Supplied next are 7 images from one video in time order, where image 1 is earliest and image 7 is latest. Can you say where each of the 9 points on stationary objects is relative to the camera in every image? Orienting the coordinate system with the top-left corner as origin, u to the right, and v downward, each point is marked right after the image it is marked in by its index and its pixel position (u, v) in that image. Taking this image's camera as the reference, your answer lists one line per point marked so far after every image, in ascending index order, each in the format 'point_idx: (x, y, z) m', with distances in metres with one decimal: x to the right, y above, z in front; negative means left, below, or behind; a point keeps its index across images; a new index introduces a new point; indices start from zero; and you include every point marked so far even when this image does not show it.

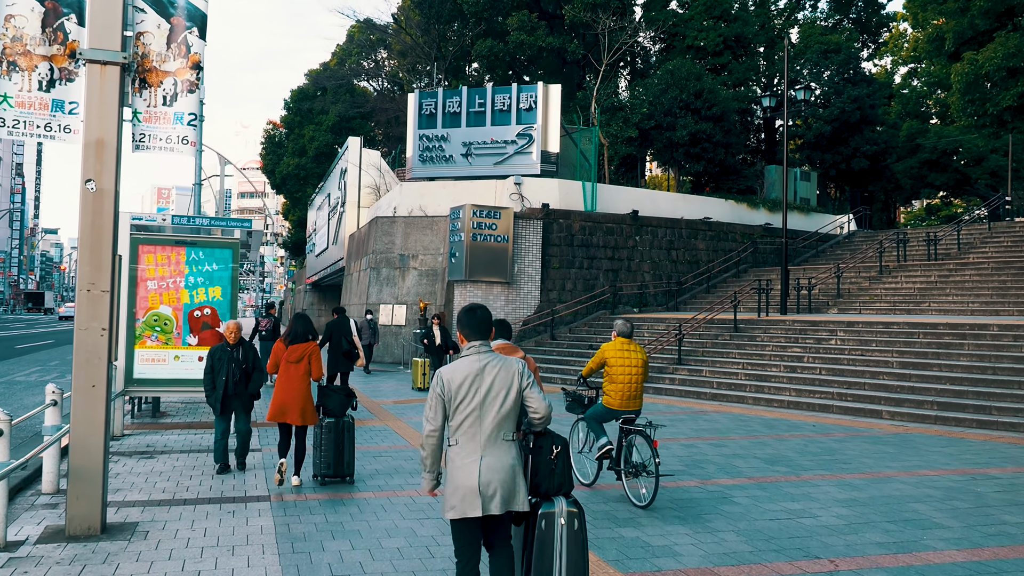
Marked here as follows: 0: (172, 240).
0: (-4.0, +0.6, +10.3) m
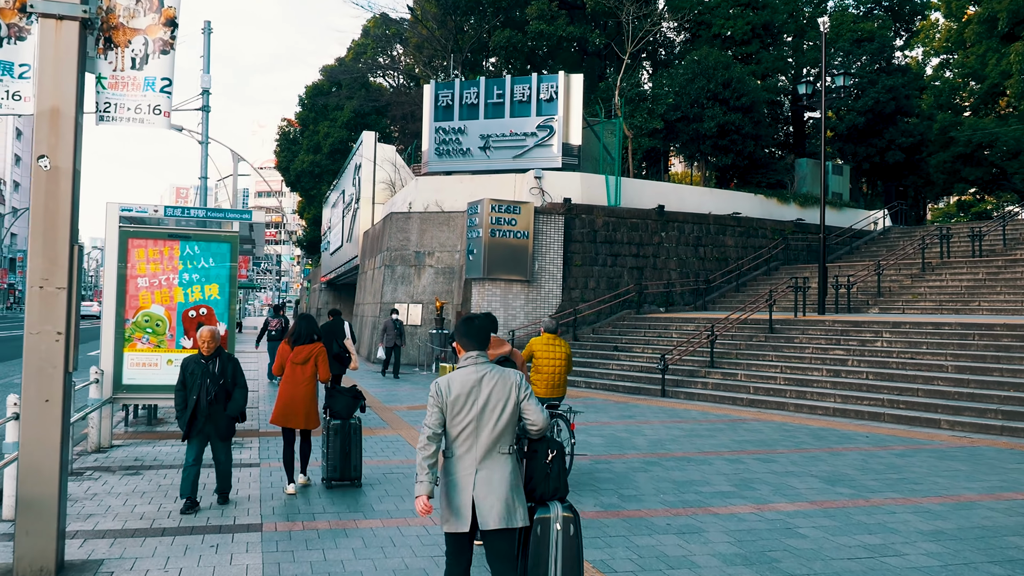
0: (-3.7, +0.6, +9.4) m
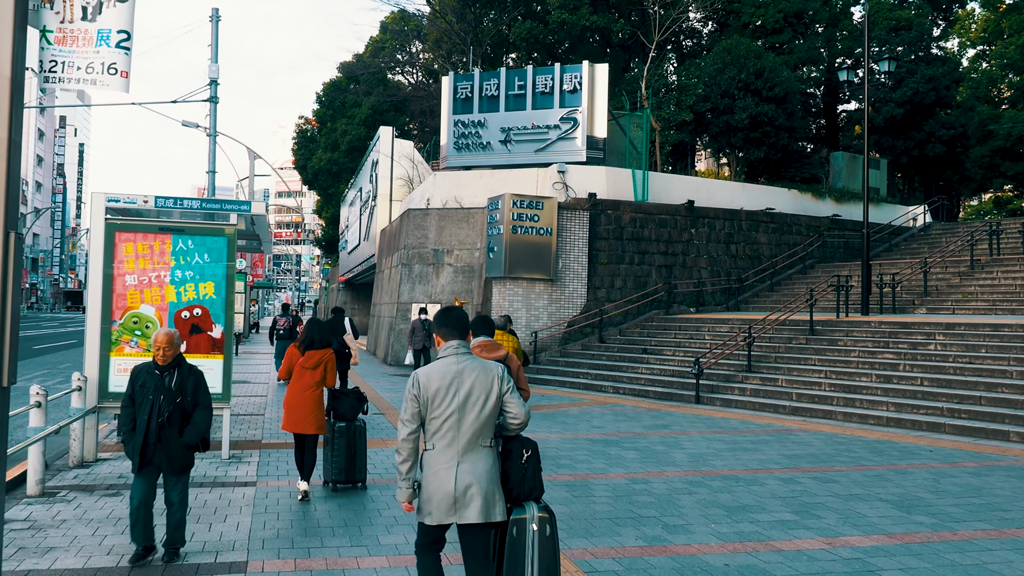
0: (-3.5, +0.6, +8.5) m
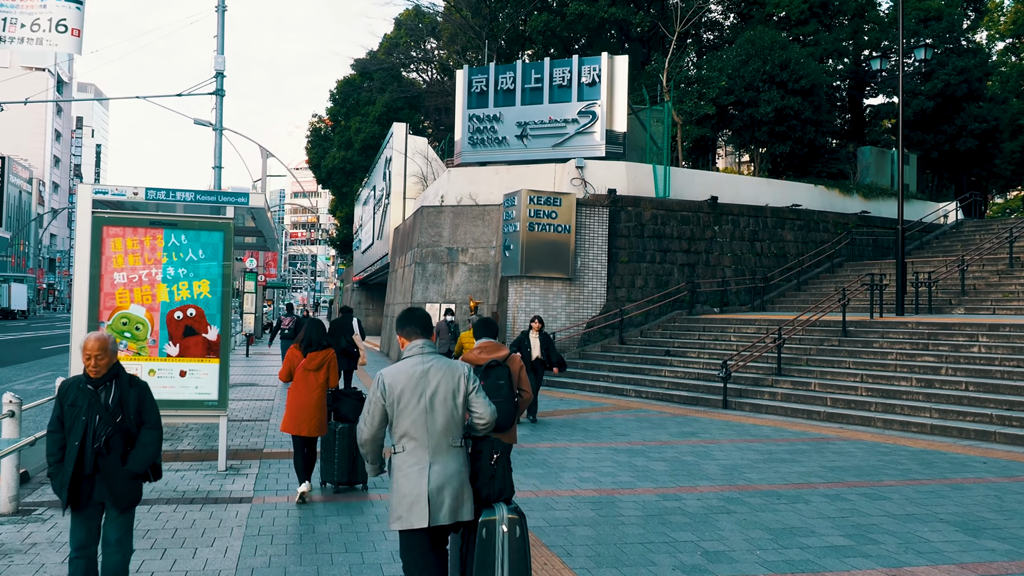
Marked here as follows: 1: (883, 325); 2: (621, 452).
0: (-3.3, +0.6, +7.9) m
1: (+6.5, -0.6, +15.4) m
2: (+1.2, -1.8, +9.7) m
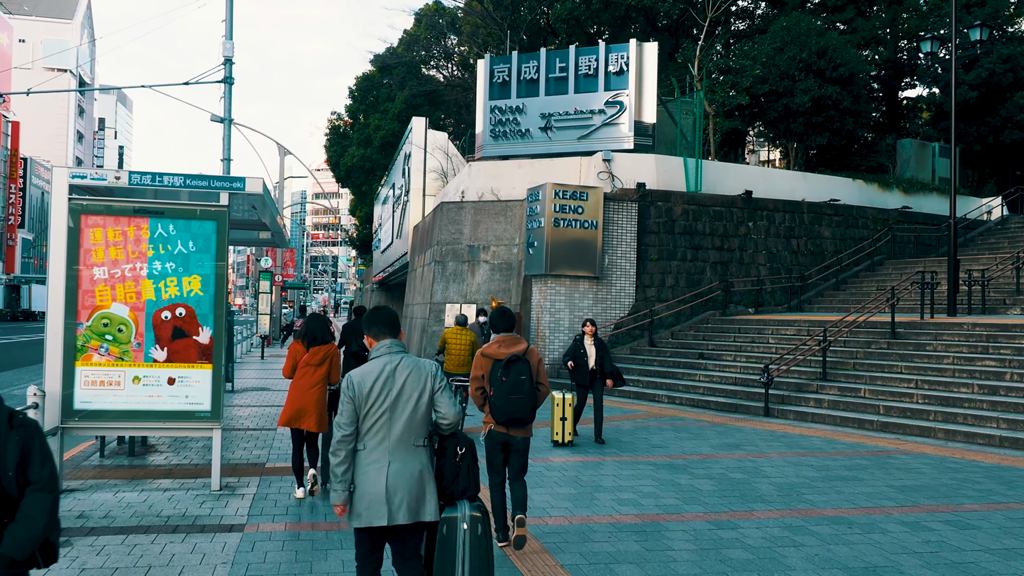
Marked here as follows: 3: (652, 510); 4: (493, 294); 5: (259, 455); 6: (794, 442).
0: (-3.1, +0.6, +7.0) m
1: (+7.0, -0.6, +14.3) m
2: (+1.5, -1.8, +8.7) m
3: (+1.1, -1.8, +7.0) m
4: (-0.4, -0.1, +19.8) m
5: (-2.6, -1.7, +9.0) m
6: (+3.4, -1.9, +10.7) m
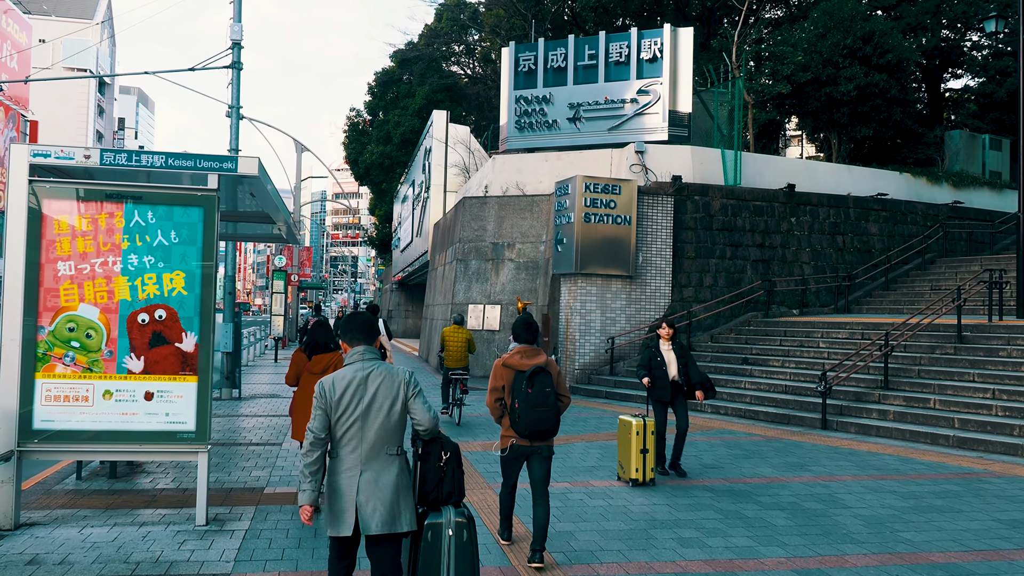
0: (-2.8, +0.7, +5.9) m
1: (+7.4, -0.6, +13.0) m
2: (+1.8, -1.8, +7.5) m
3: (+1.4, -1.7, +5.8) m
4: (+0.1, -0.1, +18.7) m
5: (-2.3, -1.7, +7.9) m
6: (+3.8, -1.9, +9.4) m
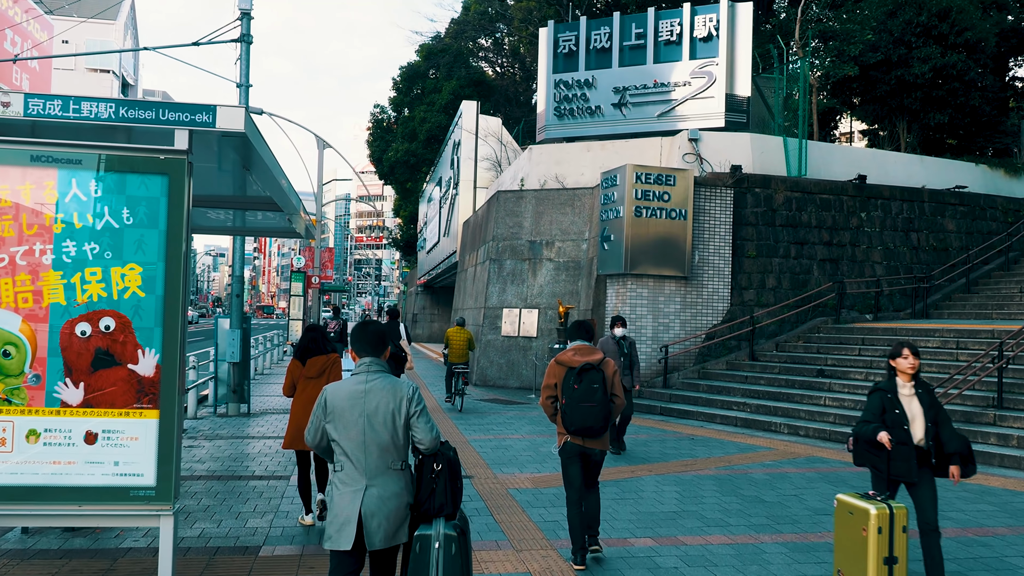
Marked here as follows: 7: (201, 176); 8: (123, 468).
0: (-2.4, +0.7, +4.3) m
1: (+8.0, -0.6, +11.1) m
2: (+2.3, -1.8, +5.7) m
3: (+1.8, -1.7, +4.0) m
4: (+0.9, -0.2, +16.9) m
5: (-1.8, -1.7, +6.2) m
6: (+4.3, -1.9, +7.6) m
7: (-2.9, +1.0, +8.2) m
8: (-1.9, -0.9, +4.3) m
